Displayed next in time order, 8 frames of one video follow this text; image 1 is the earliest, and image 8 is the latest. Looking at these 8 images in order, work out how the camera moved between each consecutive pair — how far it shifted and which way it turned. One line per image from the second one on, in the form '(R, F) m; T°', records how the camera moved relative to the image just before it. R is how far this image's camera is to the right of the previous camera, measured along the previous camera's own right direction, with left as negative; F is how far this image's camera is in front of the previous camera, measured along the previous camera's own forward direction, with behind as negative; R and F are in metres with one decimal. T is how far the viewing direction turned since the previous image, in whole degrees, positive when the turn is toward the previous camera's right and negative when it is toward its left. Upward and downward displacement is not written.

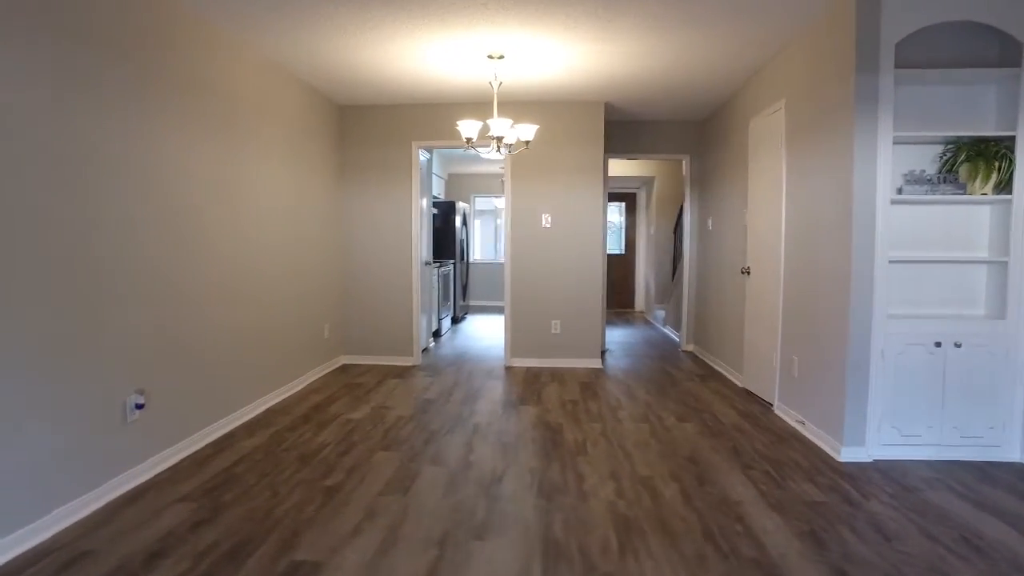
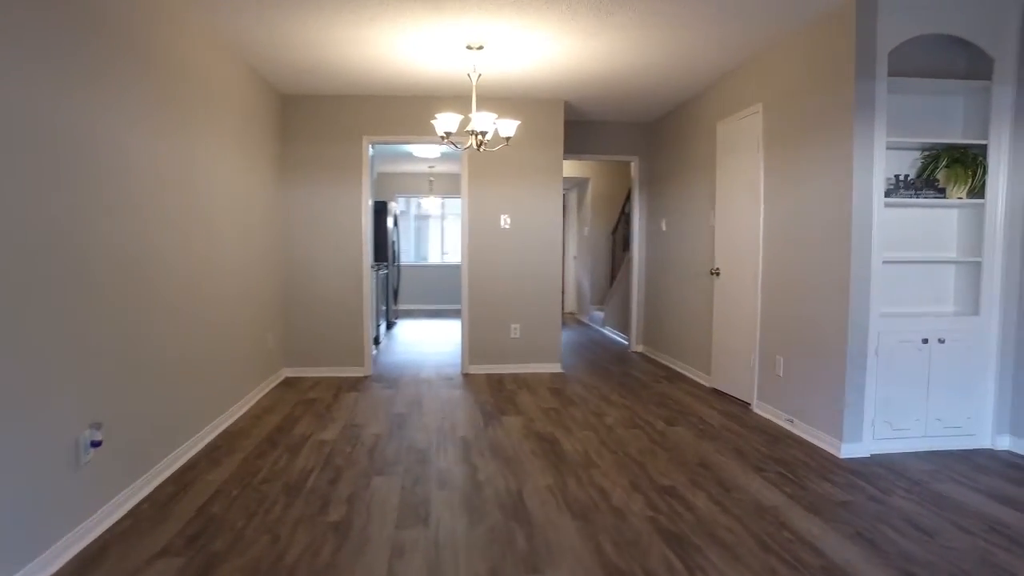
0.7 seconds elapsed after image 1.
(-0.5, +0.3) m; +10°
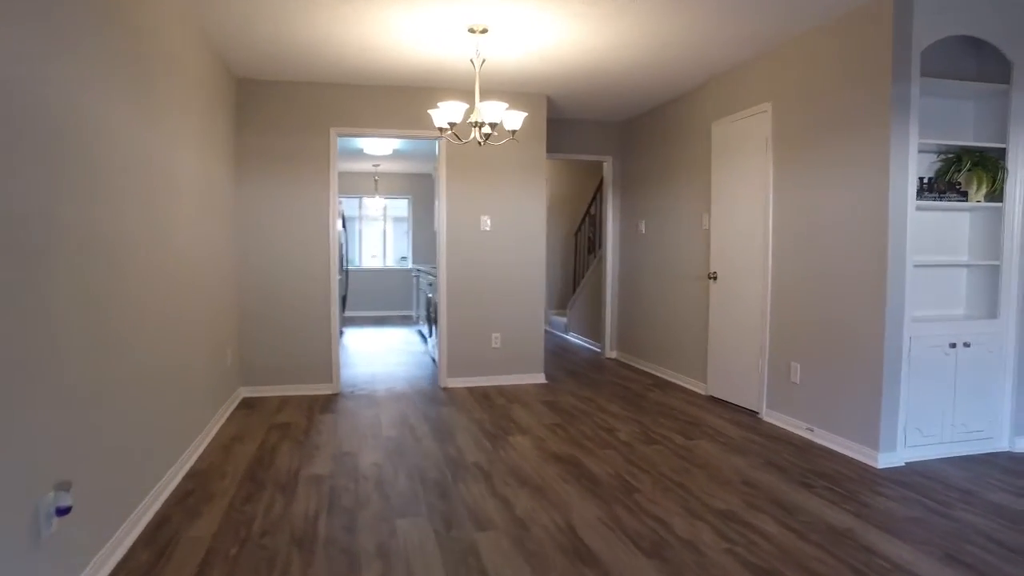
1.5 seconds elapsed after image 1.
(-0.5, +0.4) m; +8°
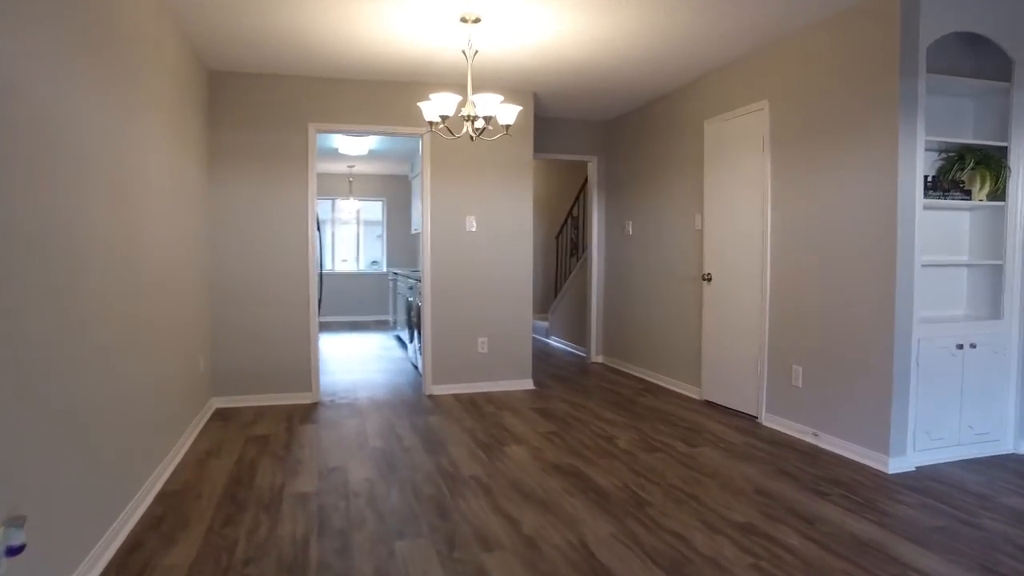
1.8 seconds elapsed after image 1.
(-0.1, +0.2) m; +3°
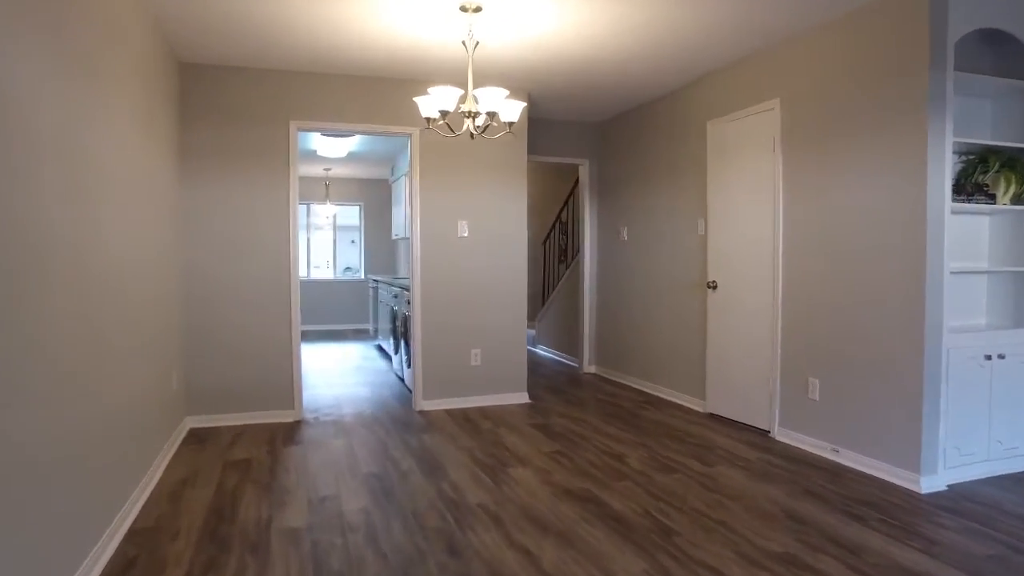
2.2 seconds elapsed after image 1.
(-0.2, +0.2) m; +3°
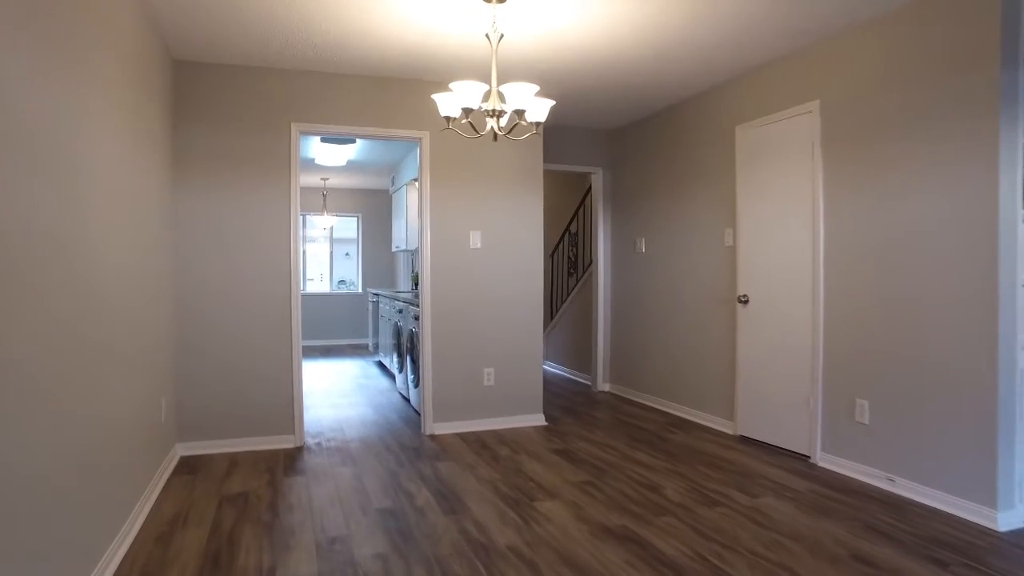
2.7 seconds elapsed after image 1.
(-0.2, +0.3) m; +1°
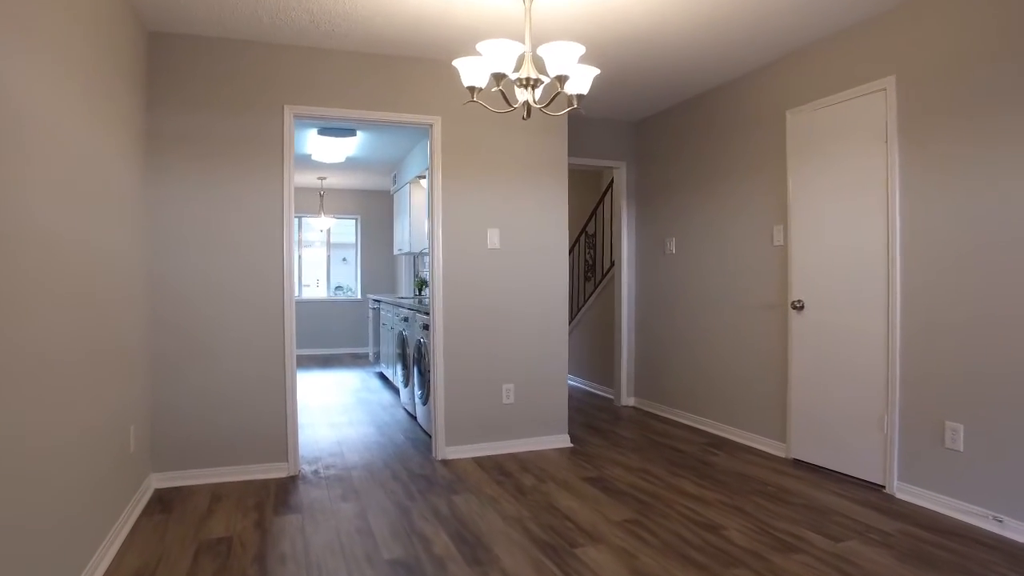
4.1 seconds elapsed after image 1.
(-0.2, +0.5) m; 0°
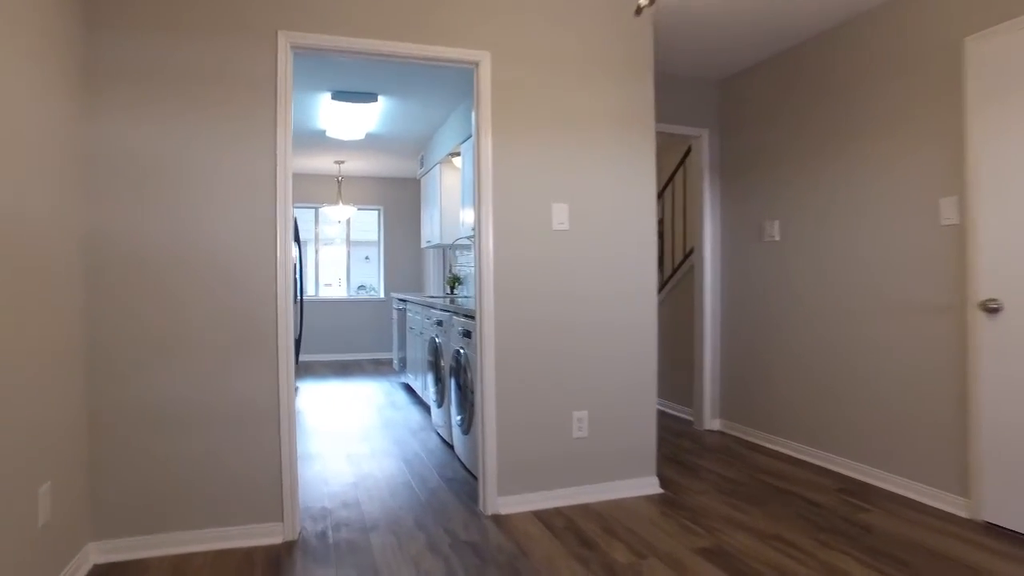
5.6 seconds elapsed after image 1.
(-0.2, +0.9) m; -2°
